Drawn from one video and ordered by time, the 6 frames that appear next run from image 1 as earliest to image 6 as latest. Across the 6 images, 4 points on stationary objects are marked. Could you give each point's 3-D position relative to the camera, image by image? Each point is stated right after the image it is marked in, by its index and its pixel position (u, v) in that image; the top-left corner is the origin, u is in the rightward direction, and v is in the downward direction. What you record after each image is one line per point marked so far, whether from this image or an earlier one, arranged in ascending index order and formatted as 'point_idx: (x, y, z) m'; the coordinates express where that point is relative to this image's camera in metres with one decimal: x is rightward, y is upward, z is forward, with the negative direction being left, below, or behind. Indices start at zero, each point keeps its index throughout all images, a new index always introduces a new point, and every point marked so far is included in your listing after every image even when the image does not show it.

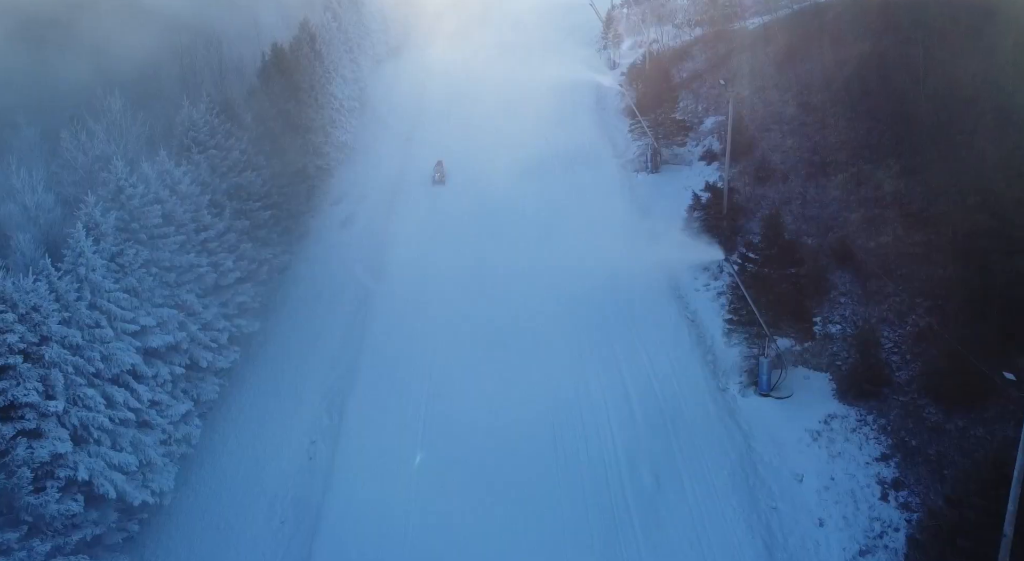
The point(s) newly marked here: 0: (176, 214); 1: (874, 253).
0: (-8.3, +1.6, +17.6) m
1: (+10.1, +0.8, +20.0) m
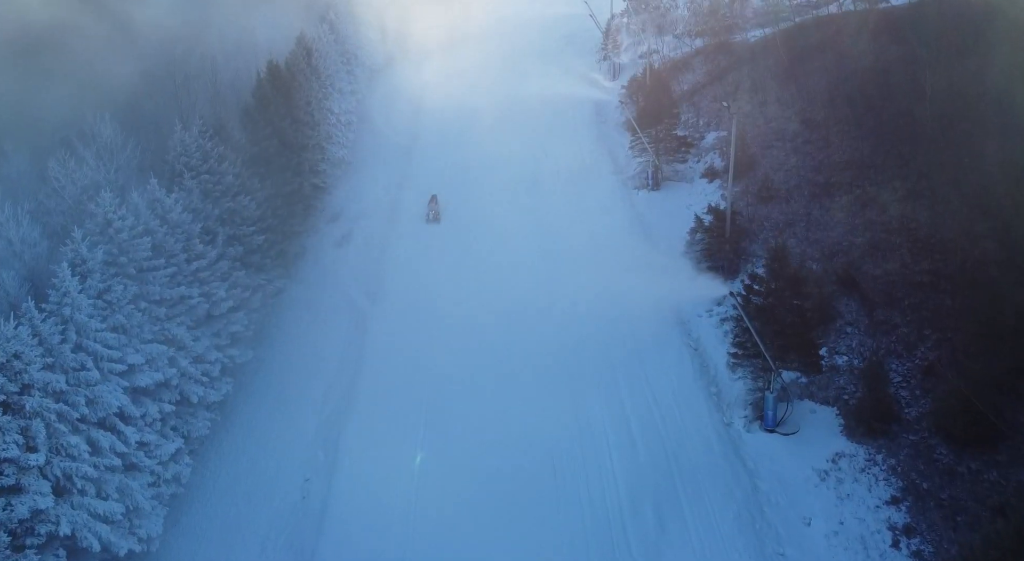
0: (-8.3, +0.8, +17.2) m
1: (+10.1, 0.0, +19.6) m
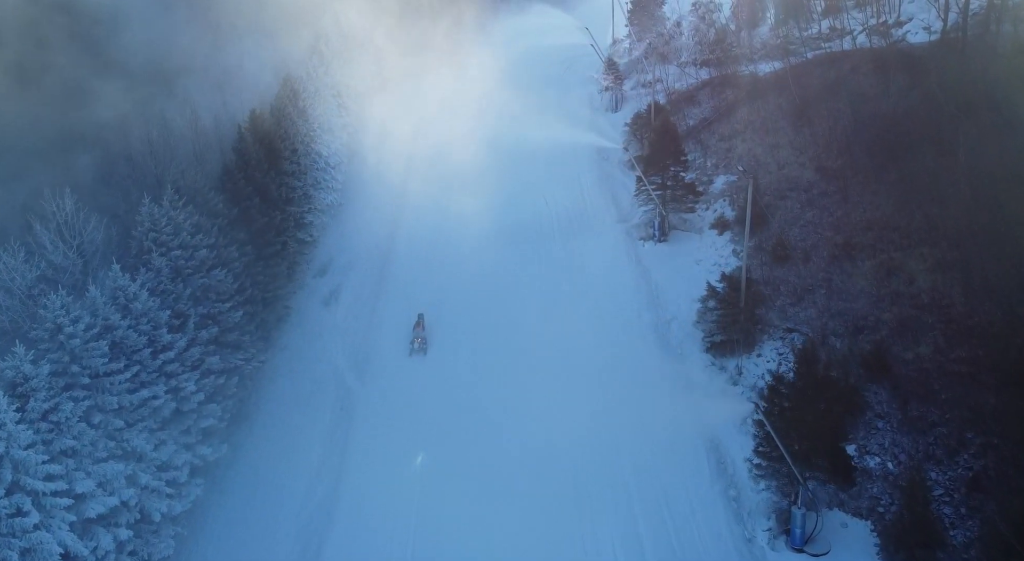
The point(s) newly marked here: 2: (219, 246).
0: (-8.3, -1.3, +15.5) m
1: (+10.0, -2.2, +18.0) m
2: (-8.1, +0.9, +19.9) m
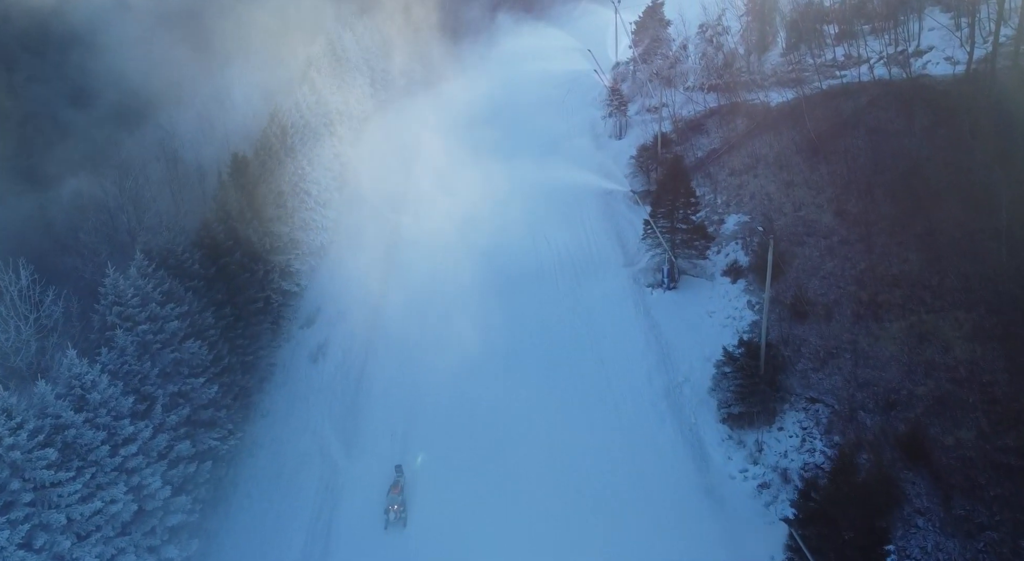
0: (-8.3, -3.1, +13.8) m
1: (+10.0, -3.9, +16.3) m
2: (-8.1, -0.9, +18.3) m
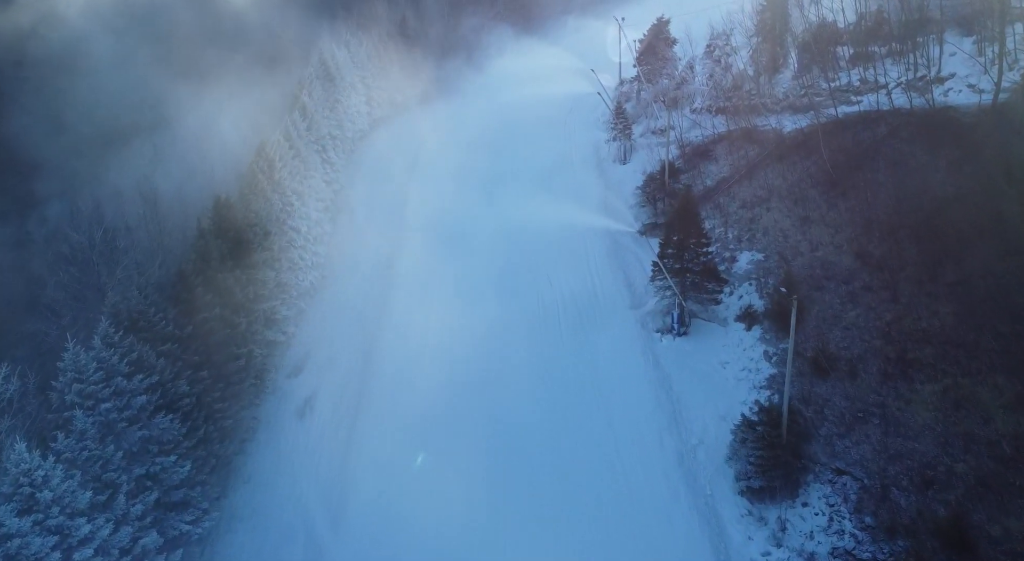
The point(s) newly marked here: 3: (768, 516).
0: (-8.3, -4.6, +12.3) m
1: (+10.0, -5.5, +14.7) m
2: (-8.1, -2.5, +16.7) m
3: (+6.4, -5.9, +18.0) m
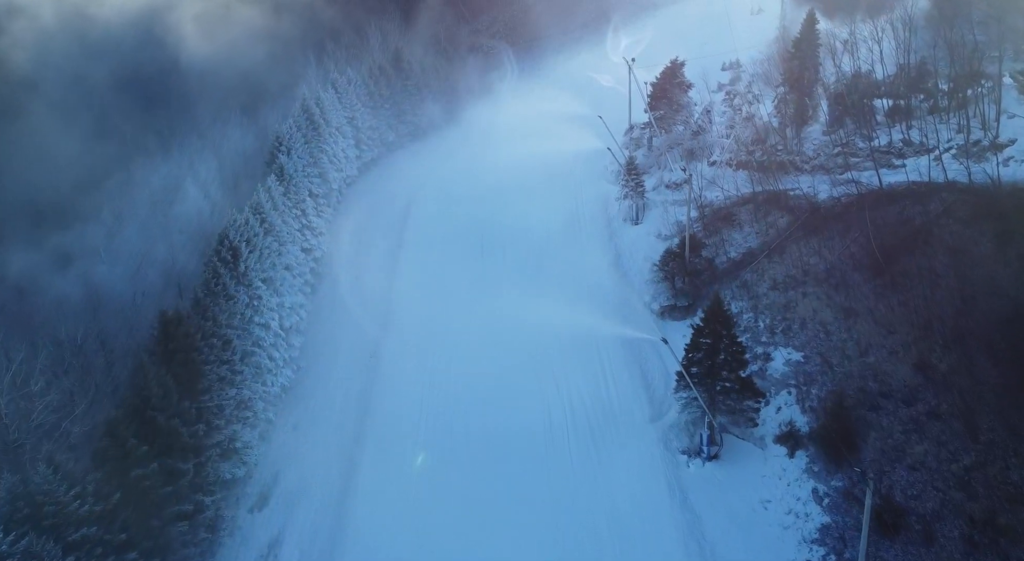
0: (-8.3, -7.9, +8.6) m
1: (+10.1, -8.8, +11.1) m
2: (-8.1, -5.8, +13.1) m
3: (+6.5, -9.2, +14.4) m
